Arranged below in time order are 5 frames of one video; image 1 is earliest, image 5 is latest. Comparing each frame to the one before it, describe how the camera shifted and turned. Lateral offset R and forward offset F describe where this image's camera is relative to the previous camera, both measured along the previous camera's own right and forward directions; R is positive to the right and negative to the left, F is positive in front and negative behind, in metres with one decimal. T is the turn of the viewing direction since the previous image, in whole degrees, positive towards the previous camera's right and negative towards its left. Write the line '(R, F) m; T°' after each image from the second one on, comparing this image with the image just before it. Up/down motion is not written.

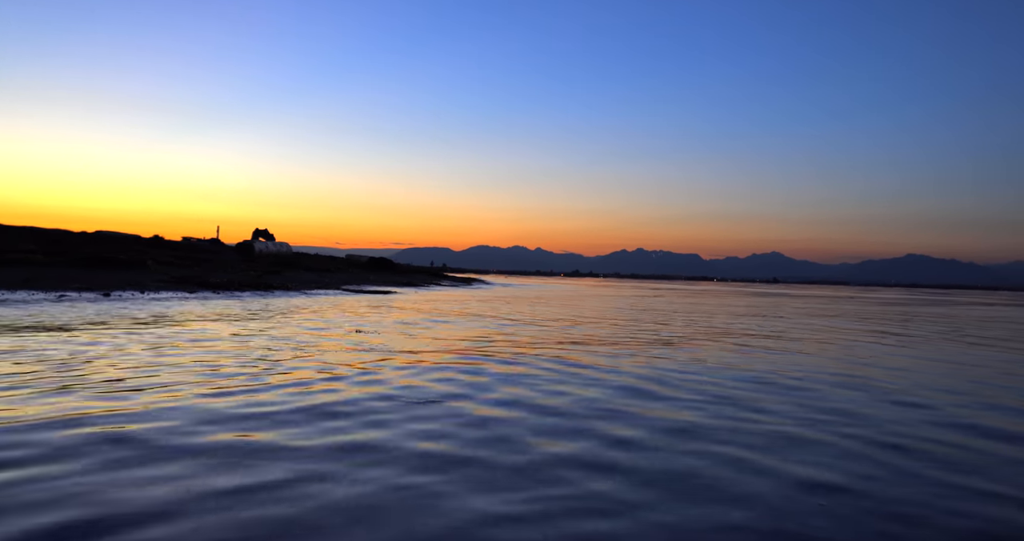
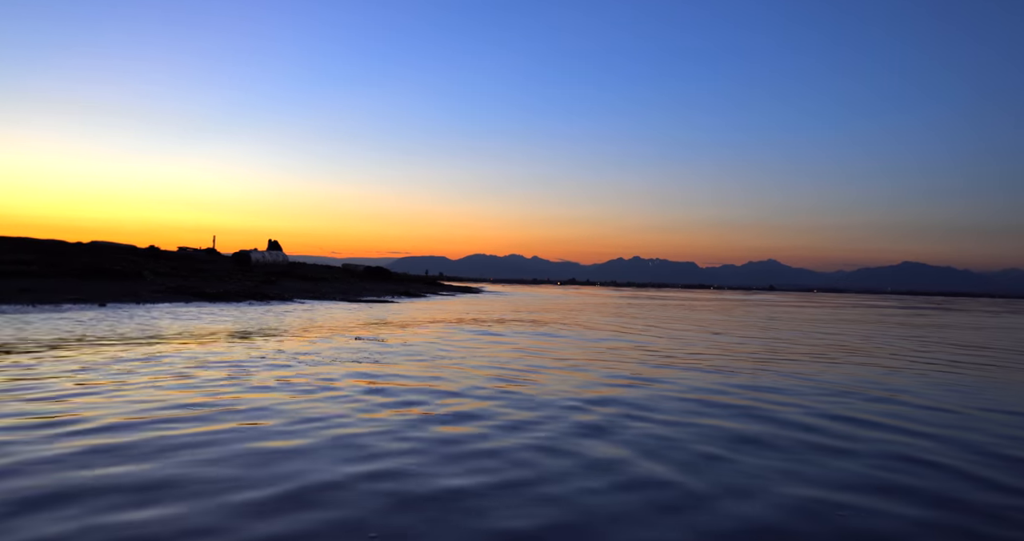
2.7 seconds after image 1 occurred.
(-1.5, +1.1) m; 0°
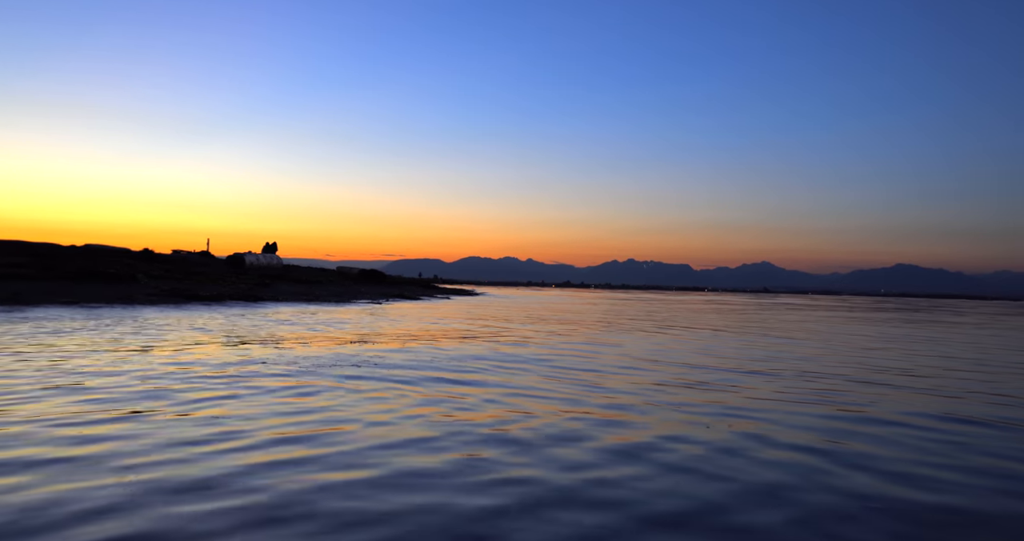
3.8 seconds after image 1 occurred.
(0.0, -0.4) m; 0°
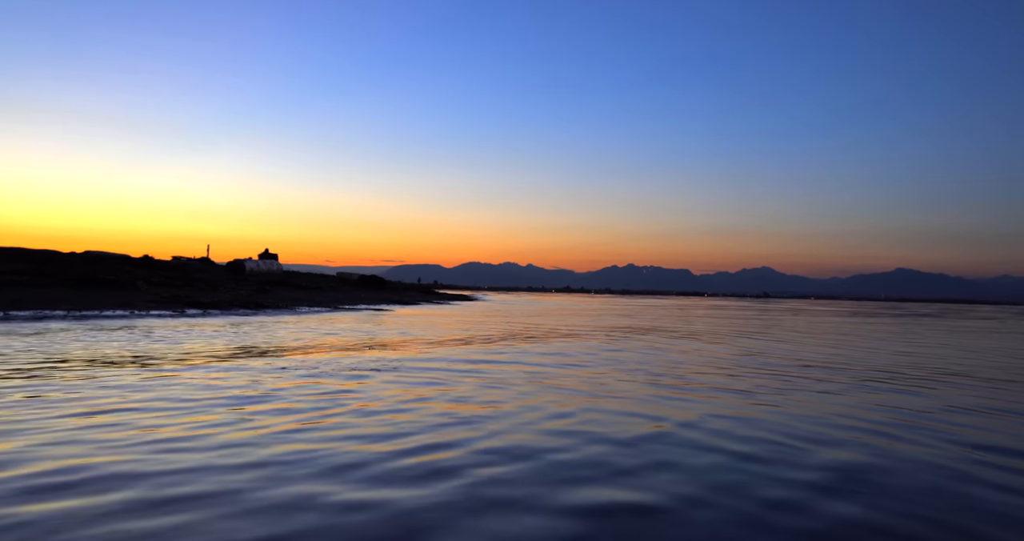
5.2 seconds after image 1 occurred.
(+0.5, -0.6) m; 0°
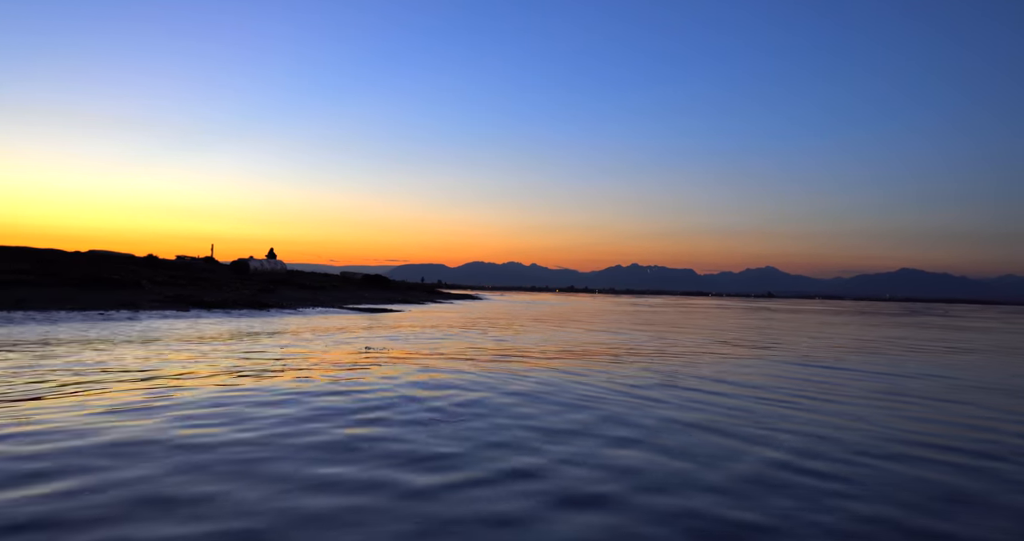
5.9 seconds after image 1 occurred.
(+0.6, -0.4) m; 0°
